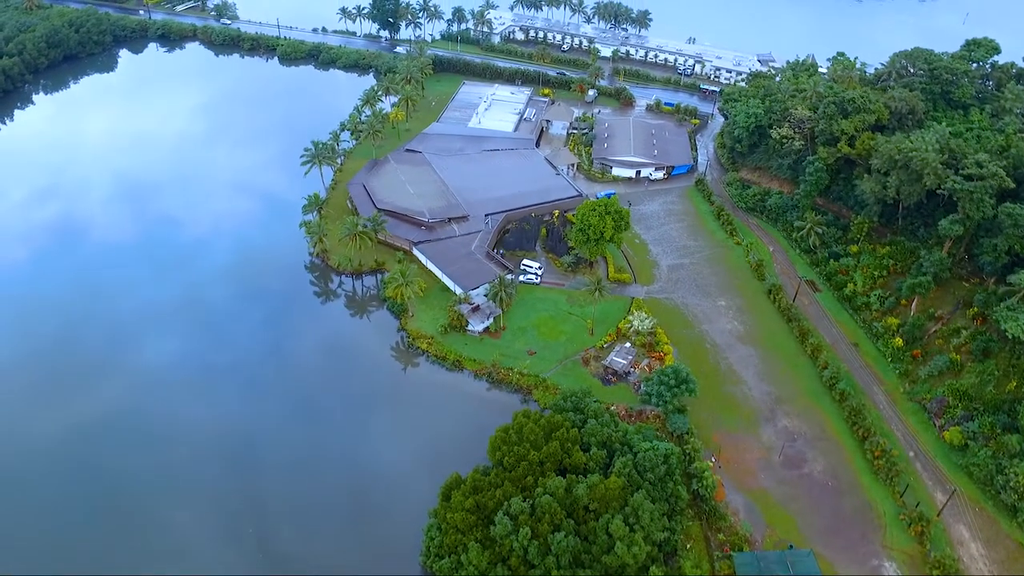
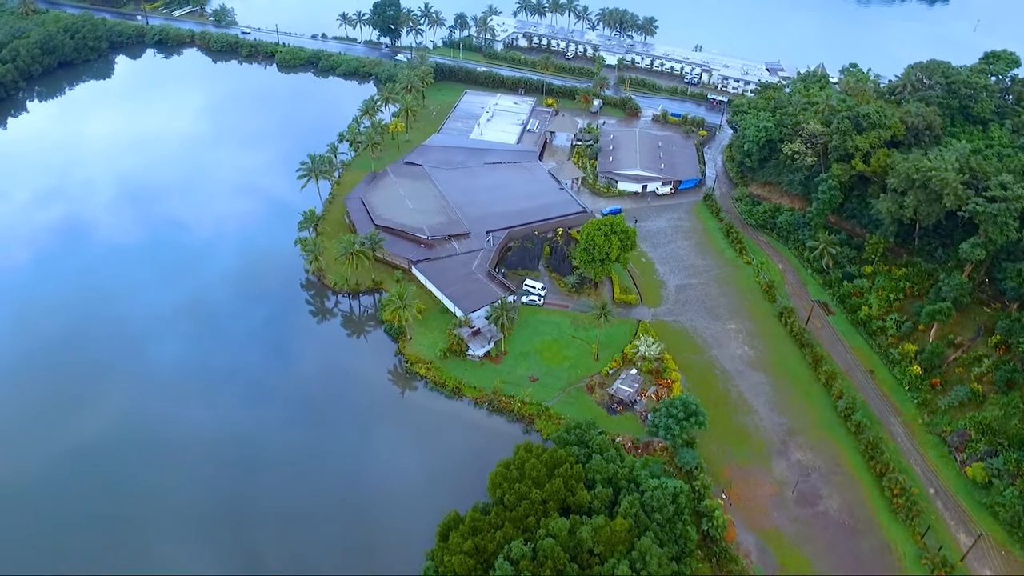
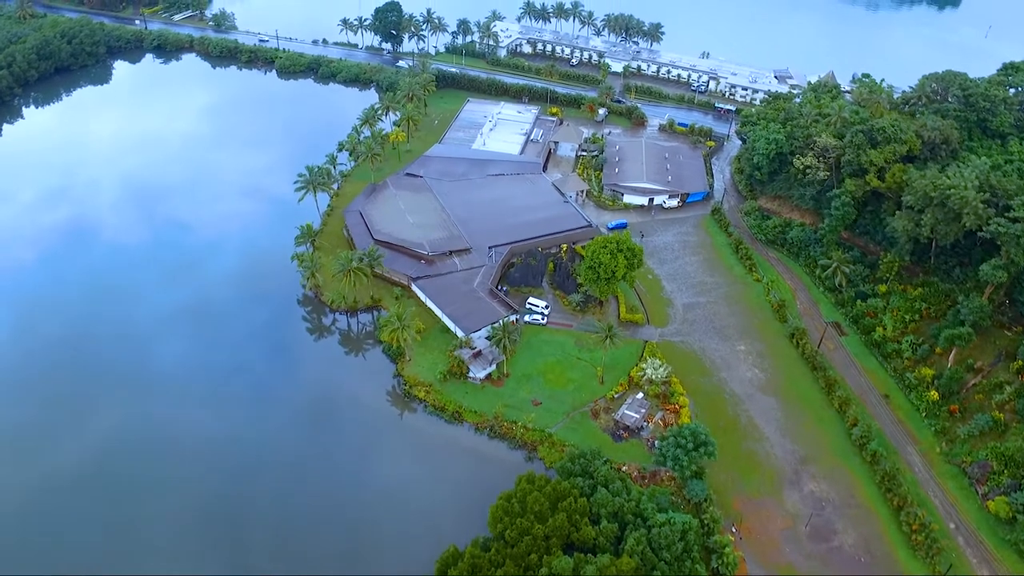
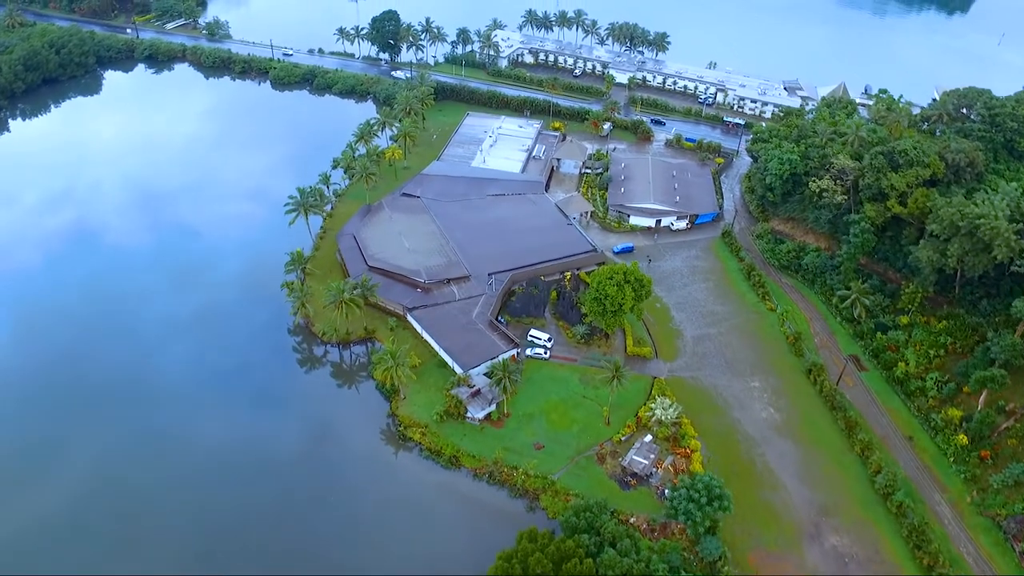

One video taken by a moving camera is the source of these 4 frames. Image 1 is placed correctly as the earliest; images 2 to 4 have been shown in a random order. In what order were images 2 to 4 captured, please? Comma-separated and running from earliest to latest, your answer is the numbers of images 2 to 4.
2, 3, 4
